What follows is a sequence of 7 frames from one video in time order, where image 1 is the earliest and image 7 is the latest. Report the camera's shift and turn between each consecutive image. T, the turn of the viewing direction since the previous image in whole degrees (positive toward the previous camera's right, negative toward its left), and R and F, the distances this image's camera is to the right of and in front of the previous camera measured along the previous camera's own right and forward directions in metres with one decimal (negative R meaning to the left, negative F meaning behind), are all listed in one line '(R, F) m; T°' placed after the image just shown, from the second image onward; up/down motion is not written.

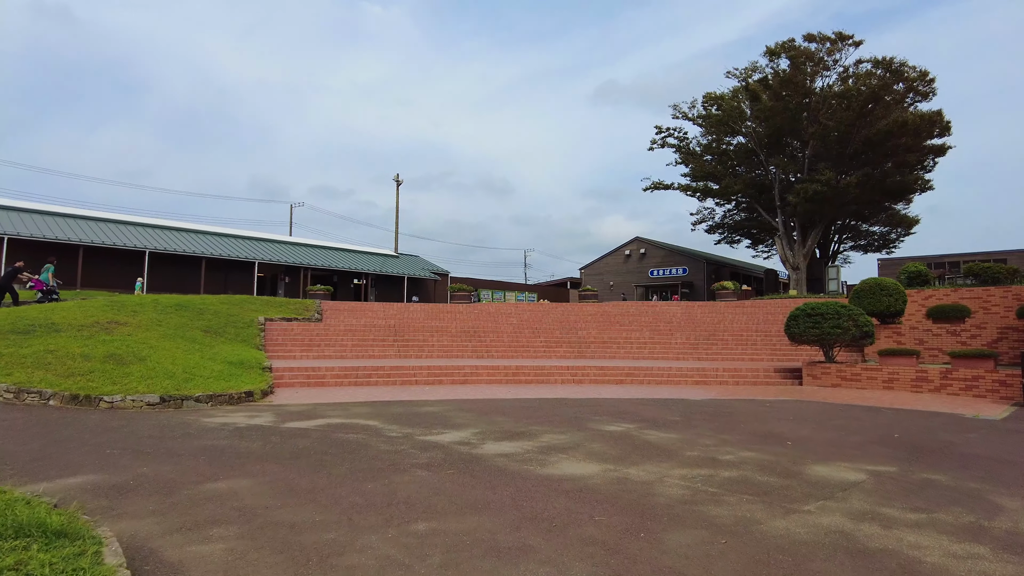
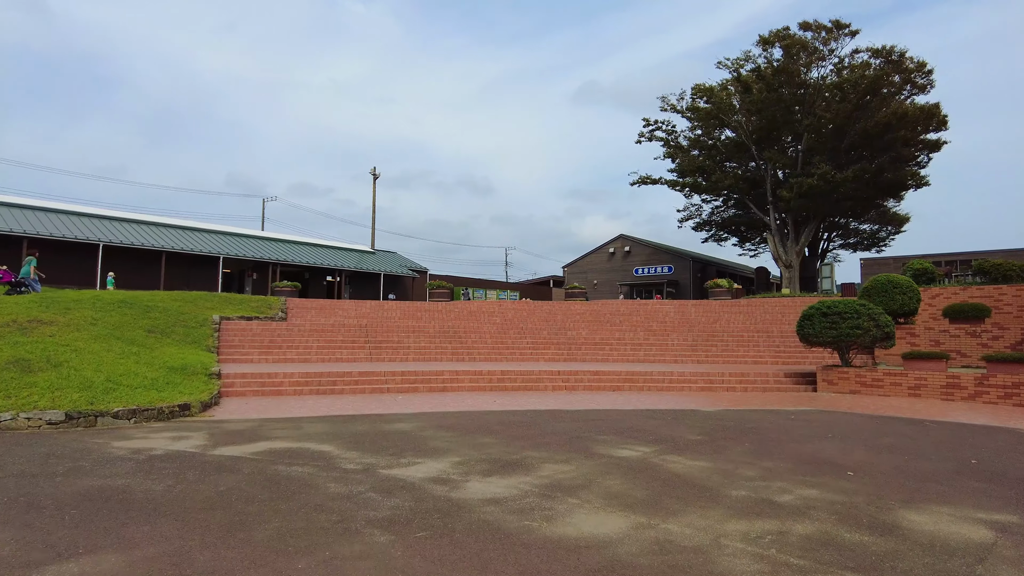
(-0.1, +1.5) m; +2°
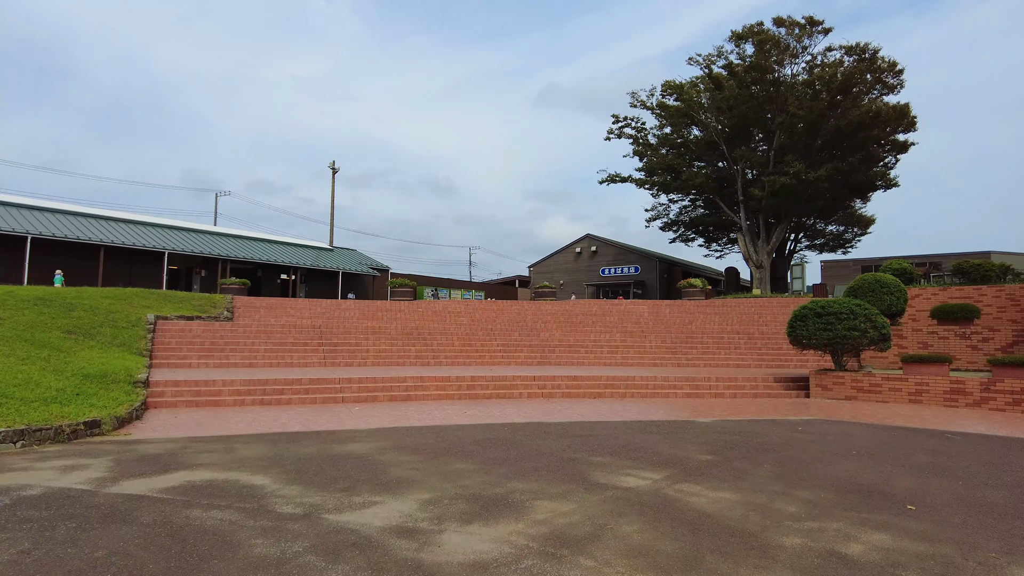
(-0.2, +1.1) m; +3°
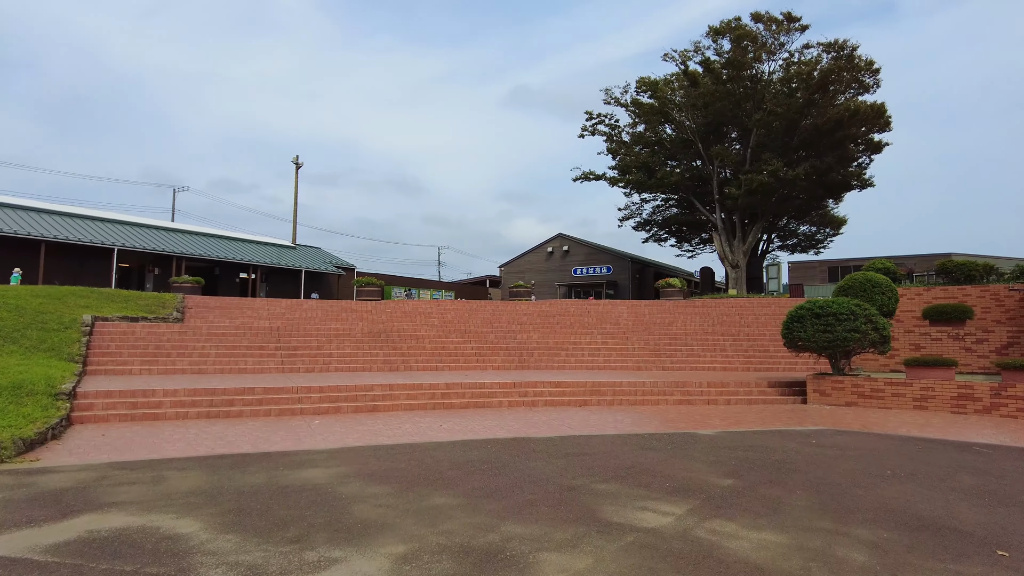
(-0.2, +0.9) m; +3°
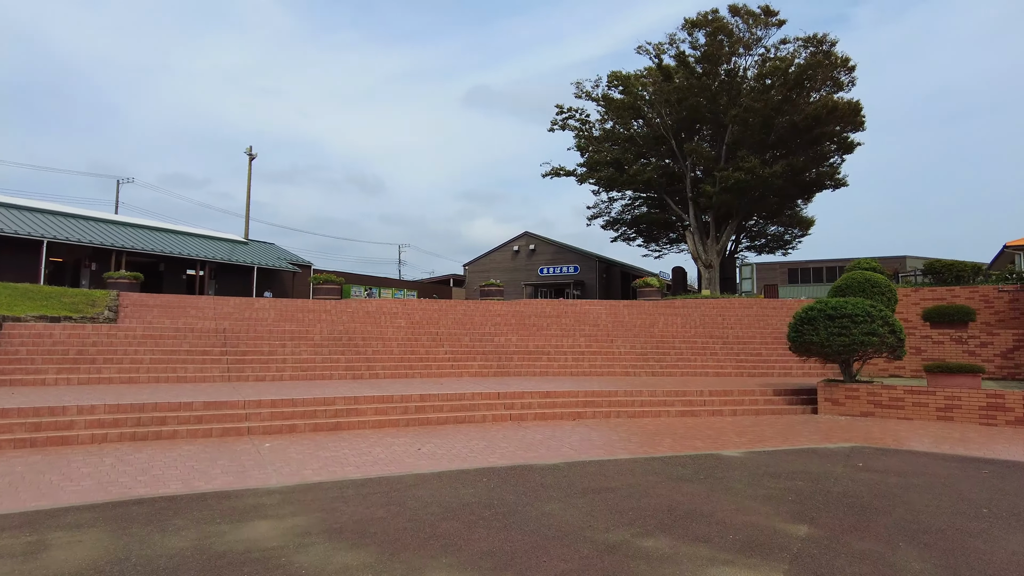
(-0.3, +1.3) m; +4°
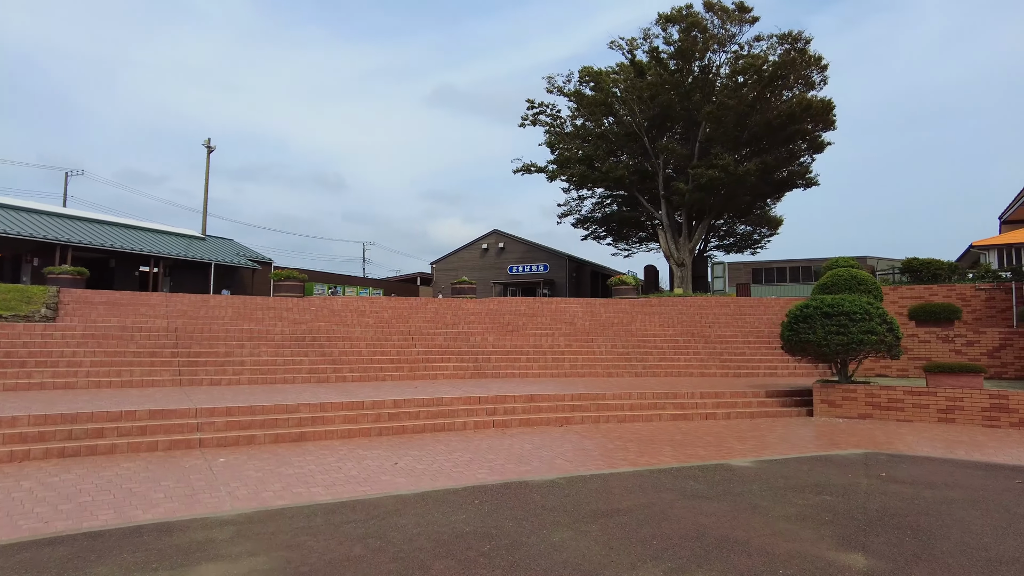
(-0.2, +0.7) m; +3°
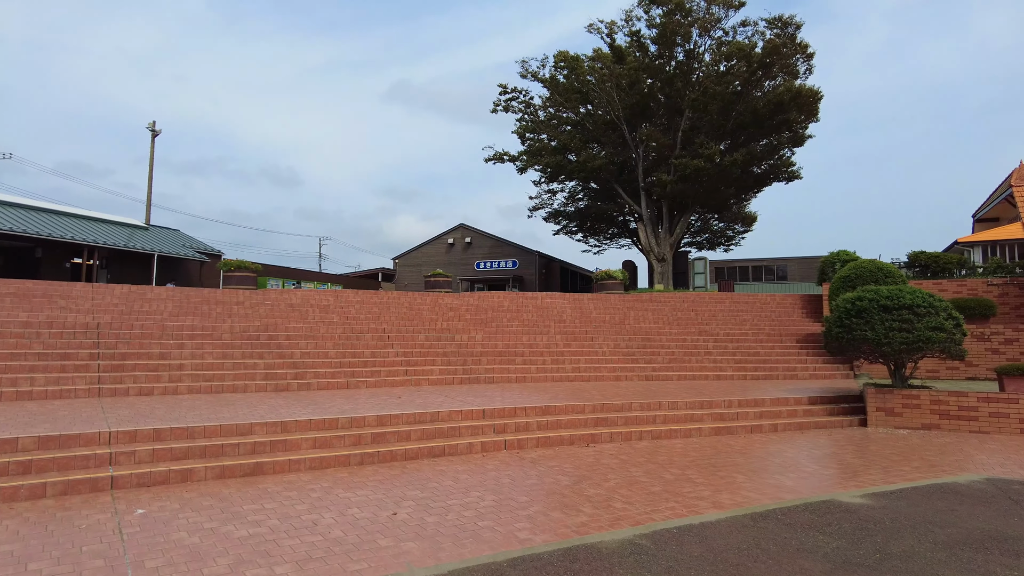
(-0.6, +1.7) m; +4°
